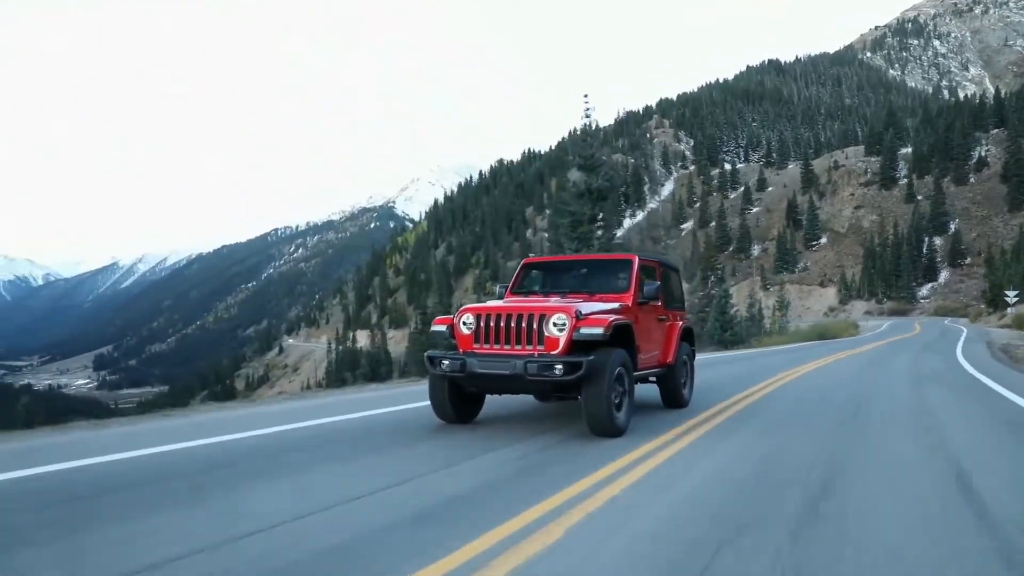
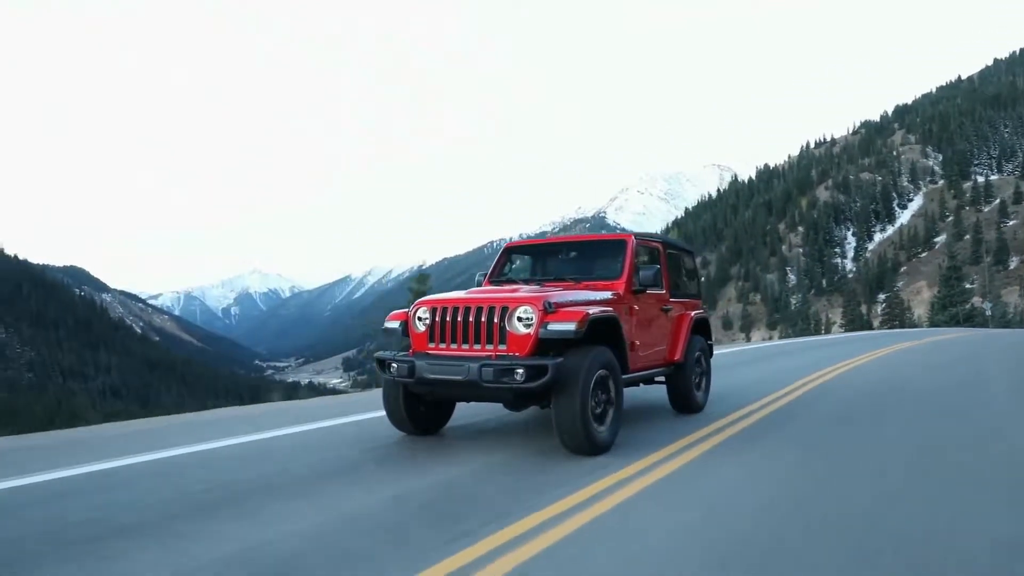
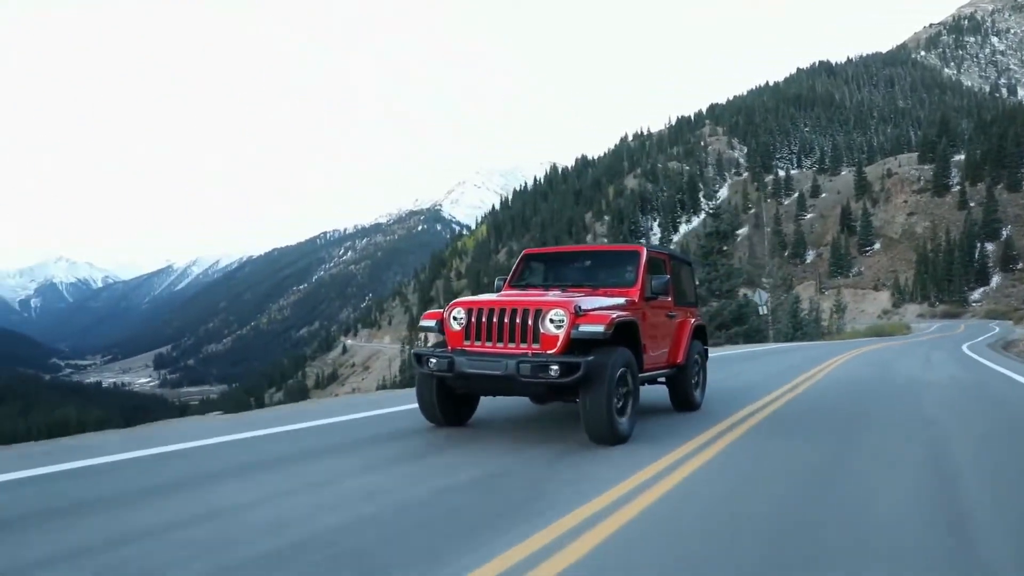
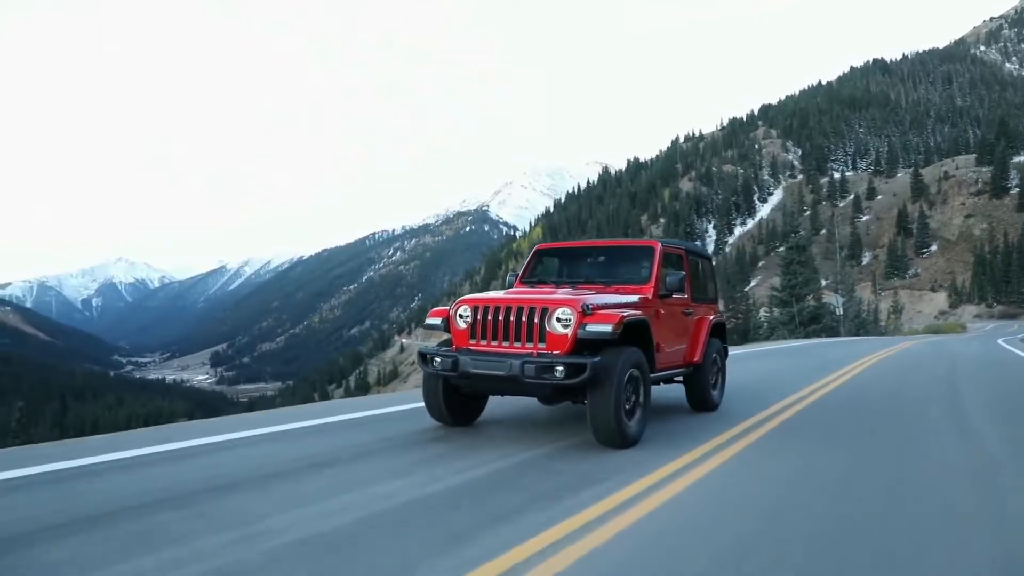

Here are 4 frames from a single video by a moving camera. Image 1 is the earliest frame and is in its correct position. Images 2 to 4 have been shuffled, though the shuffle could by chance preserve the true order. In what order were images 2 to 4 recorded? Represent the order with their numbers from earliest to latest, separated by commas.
3, 4, 2
